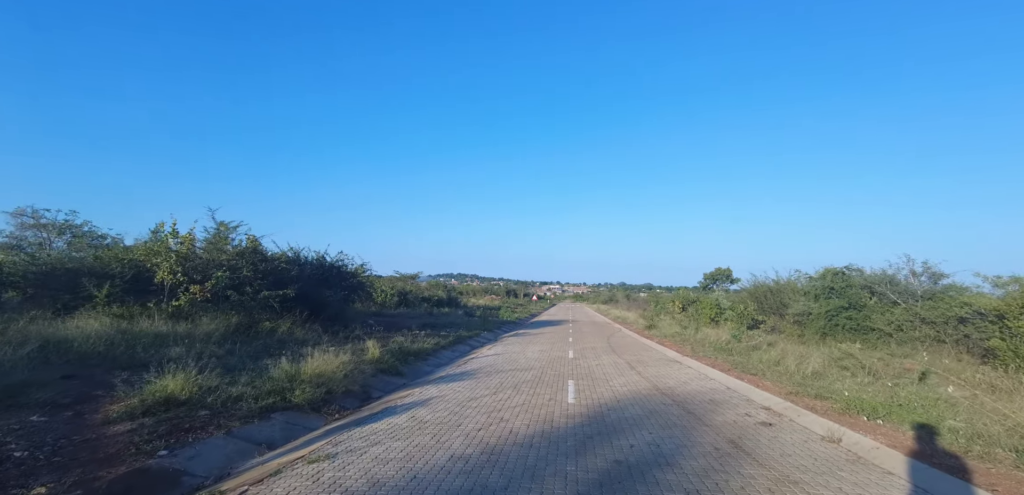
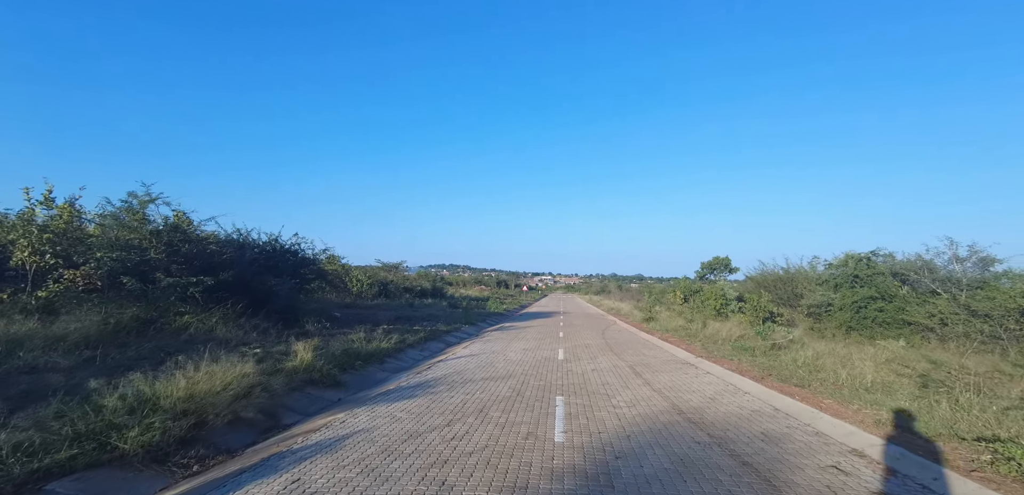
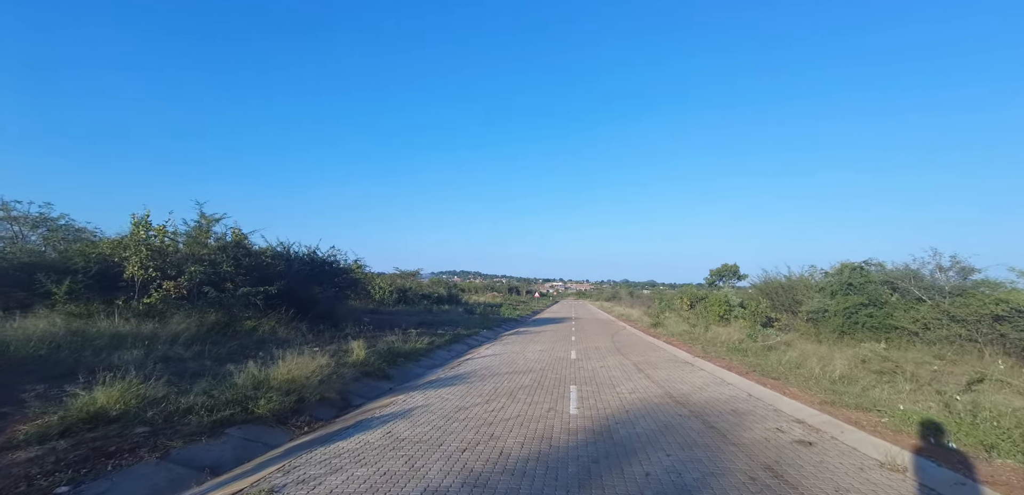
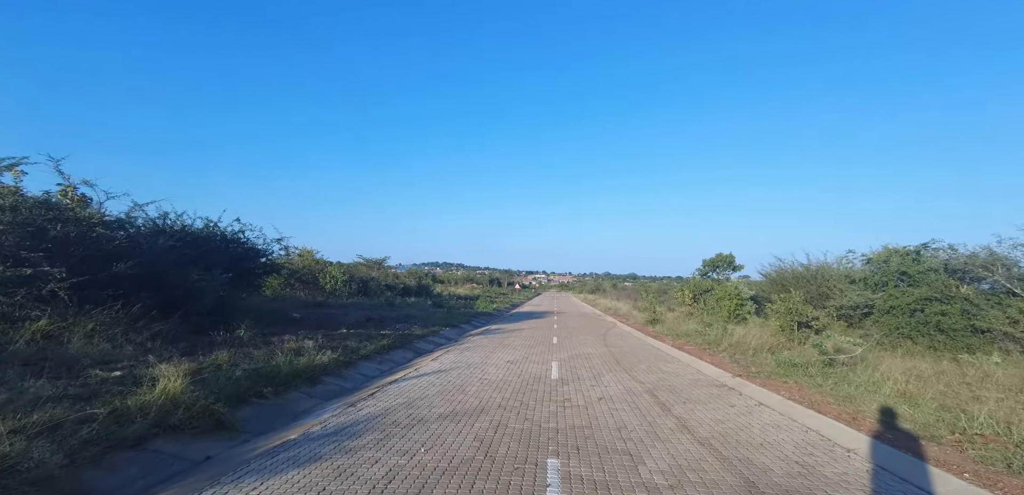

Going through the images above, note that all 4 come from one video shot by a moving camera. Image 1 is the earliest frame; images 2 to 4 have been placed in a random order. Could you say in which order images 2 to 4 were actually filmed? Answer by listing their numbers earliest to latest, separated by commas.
3, 2, 4
